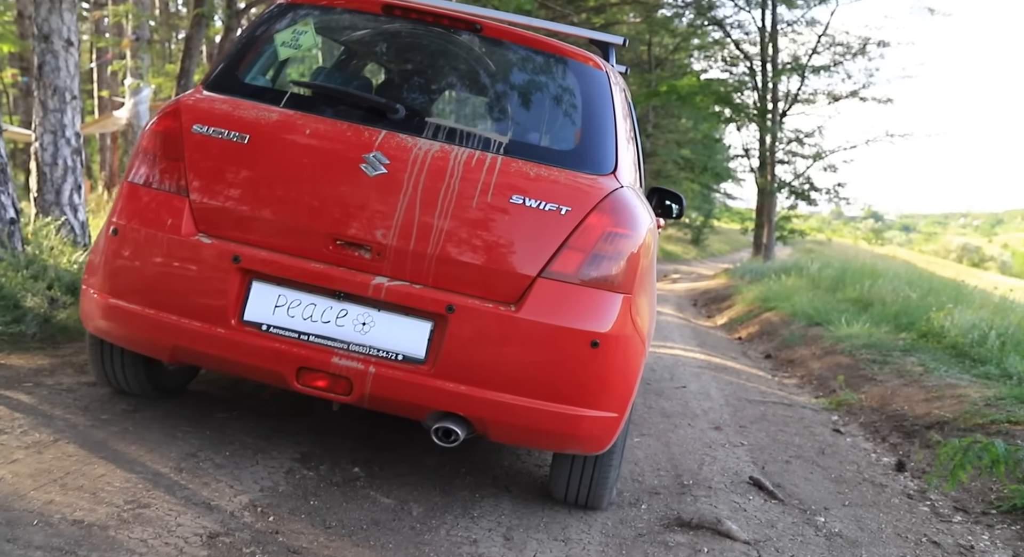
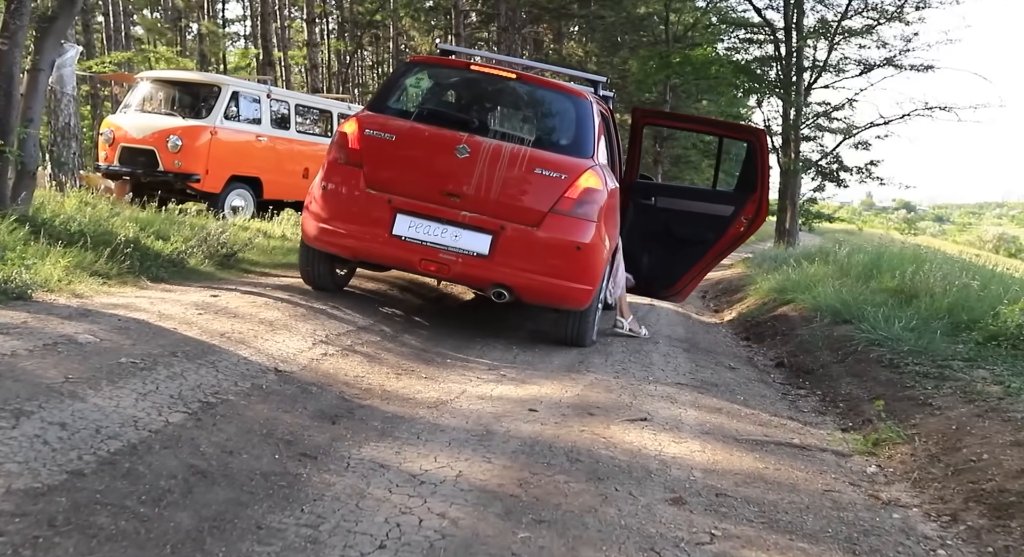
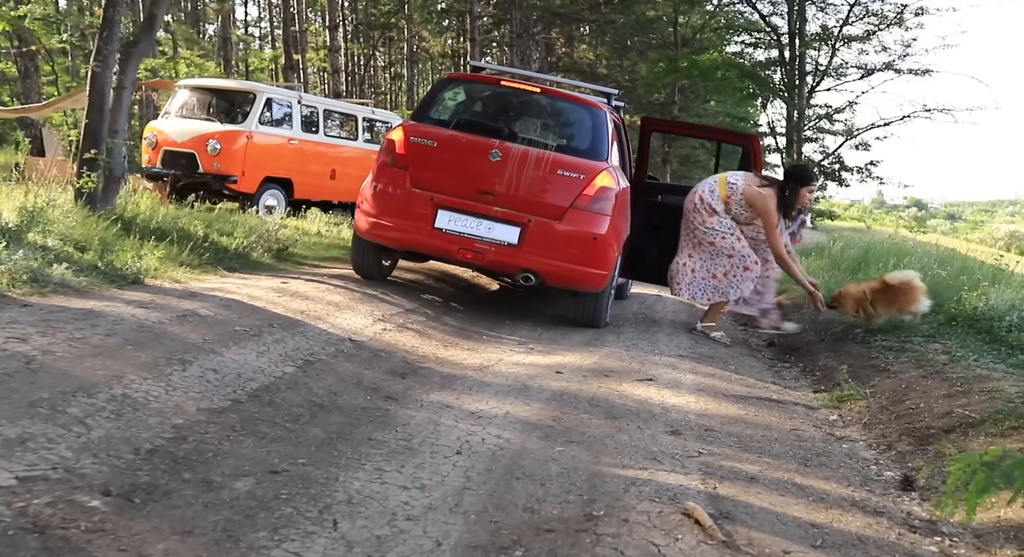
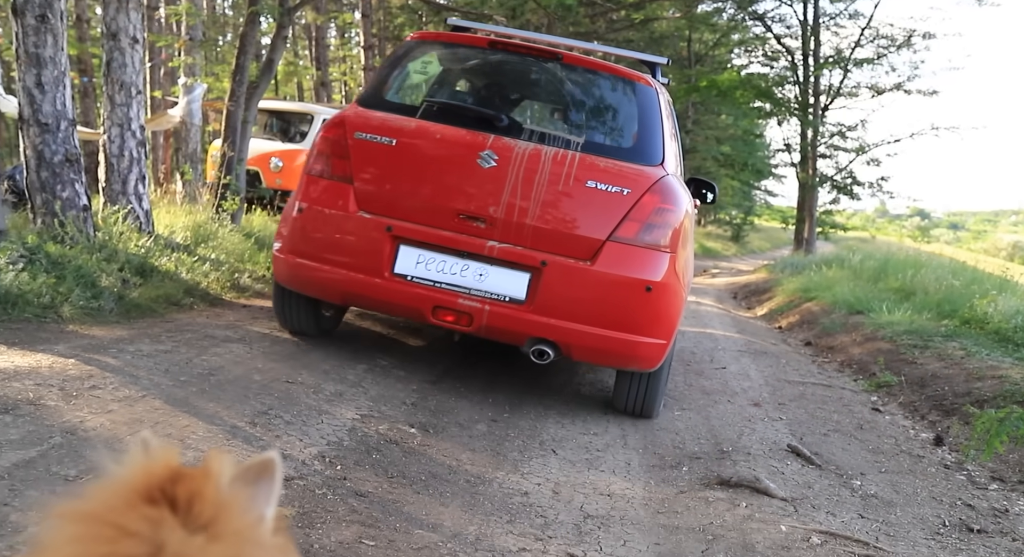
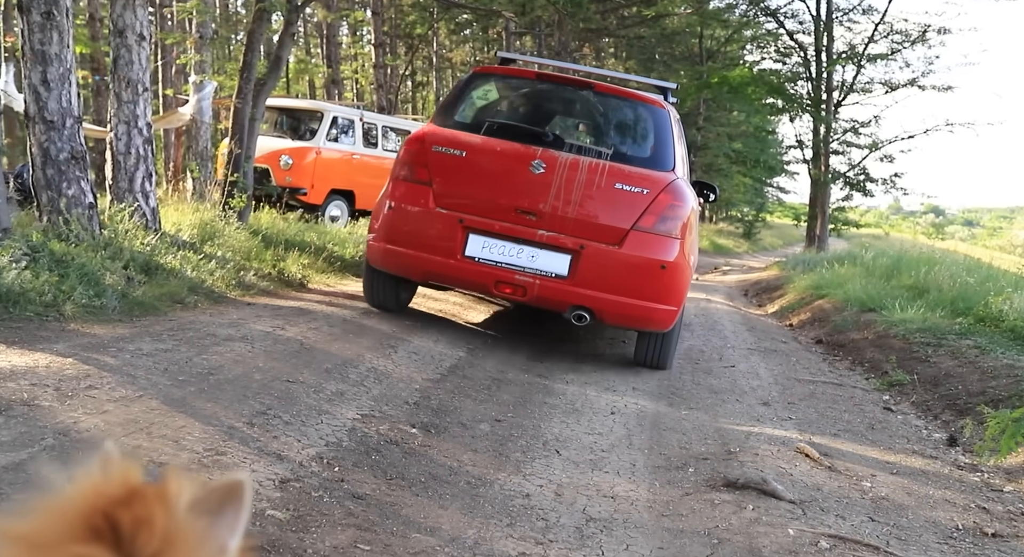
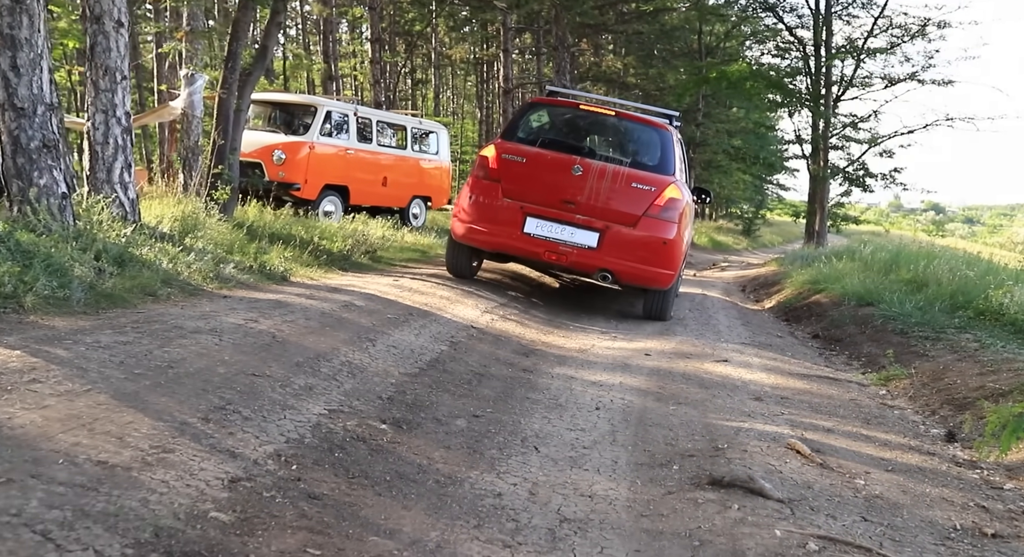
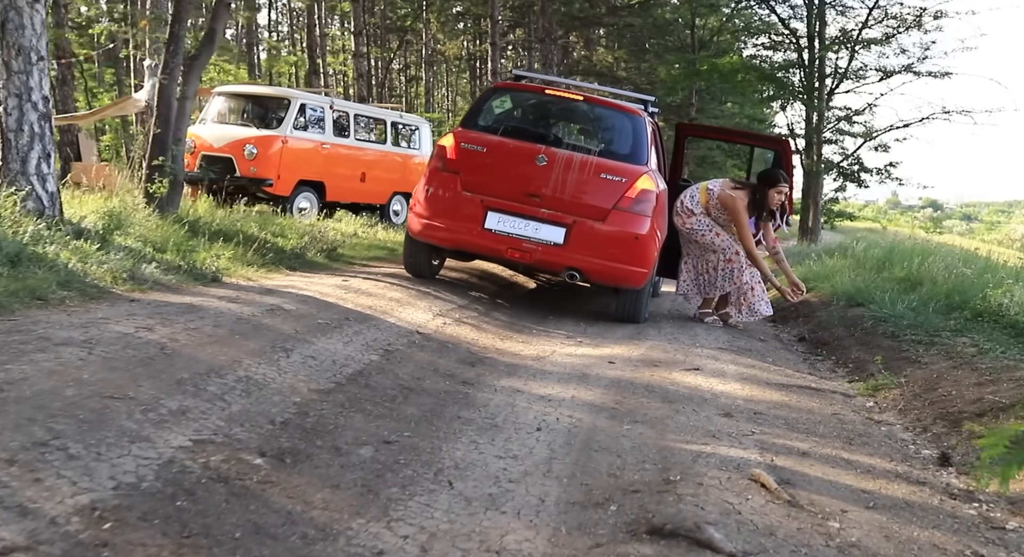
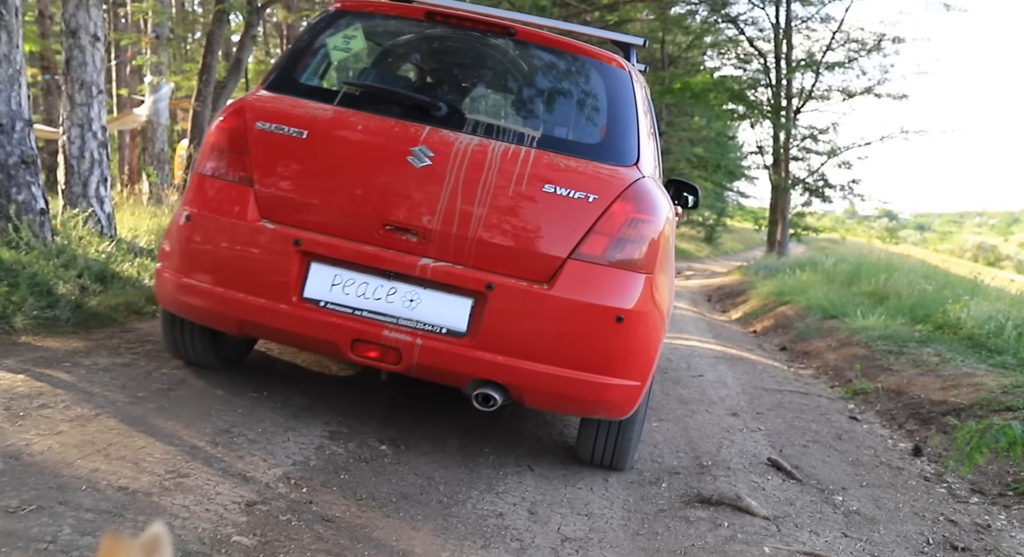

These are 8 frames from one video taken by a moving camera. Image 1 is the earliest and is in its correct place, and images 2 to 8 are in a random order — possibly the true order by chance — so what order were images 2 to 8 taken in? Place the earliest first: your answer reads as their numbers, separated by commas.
8, 4, 5, 6, 7, 3, 2
